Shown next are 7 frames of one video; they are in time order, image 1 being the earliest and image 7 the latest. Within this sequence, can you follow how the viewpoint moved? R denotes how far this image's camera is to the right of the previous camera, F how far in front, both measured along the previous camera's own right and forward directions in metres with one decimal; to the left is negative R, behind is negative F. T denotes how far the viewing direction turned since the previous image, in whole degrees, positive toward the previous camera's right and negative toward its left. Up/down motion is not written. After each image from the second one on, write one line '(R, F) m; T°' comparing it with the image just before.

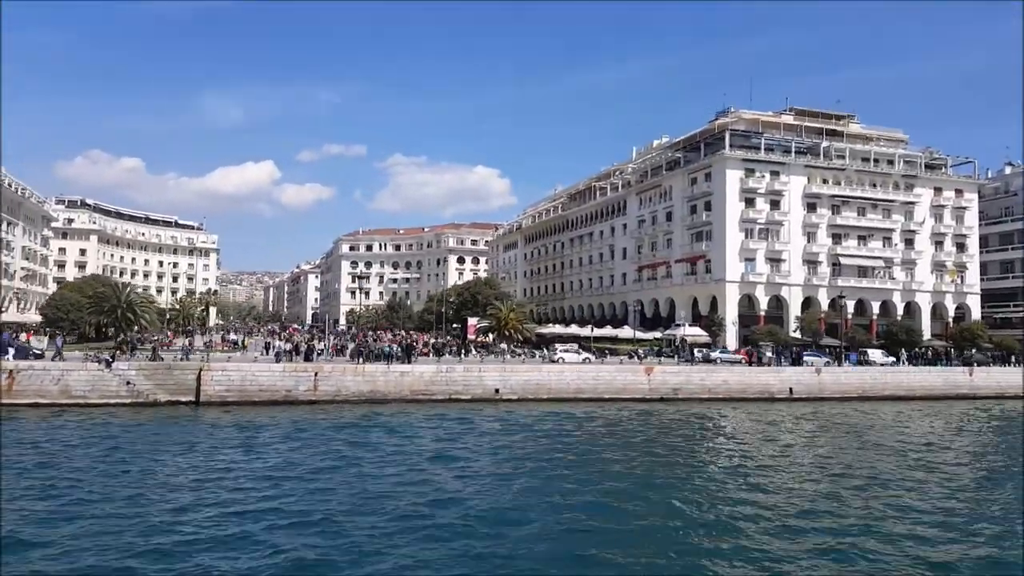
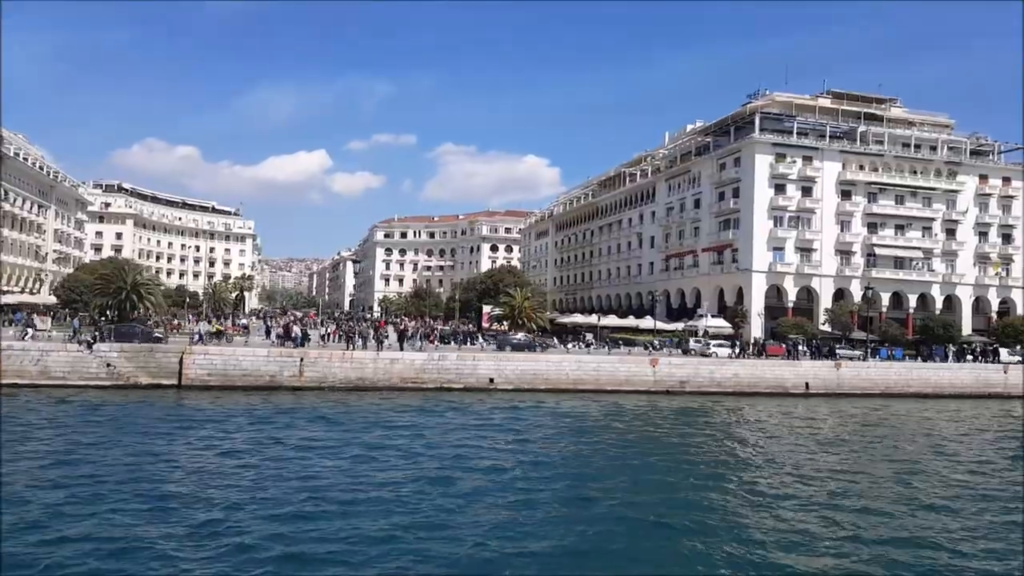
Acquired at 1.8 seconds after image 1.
(+2.4, +1.7) m; -3°
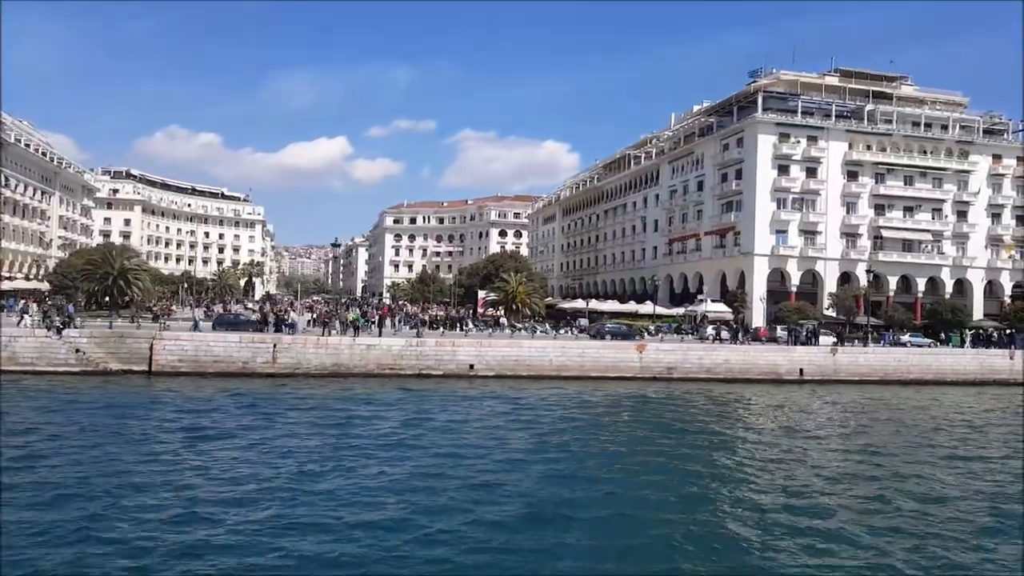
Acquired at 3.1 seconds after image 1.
(+1.8, +1.1) m; -1°
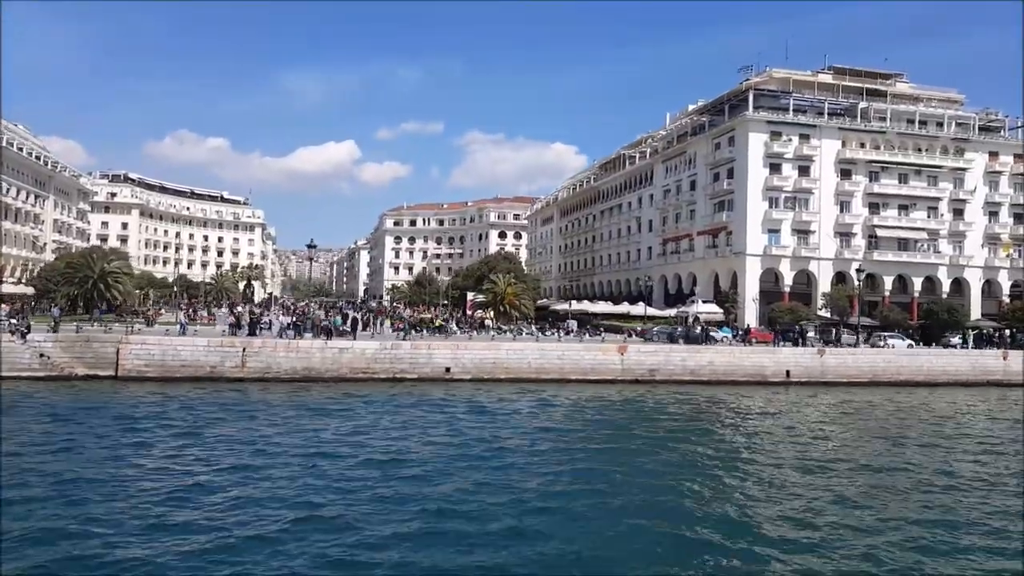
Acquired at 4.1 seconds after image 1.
(+1.5, +0.7) m; 0°
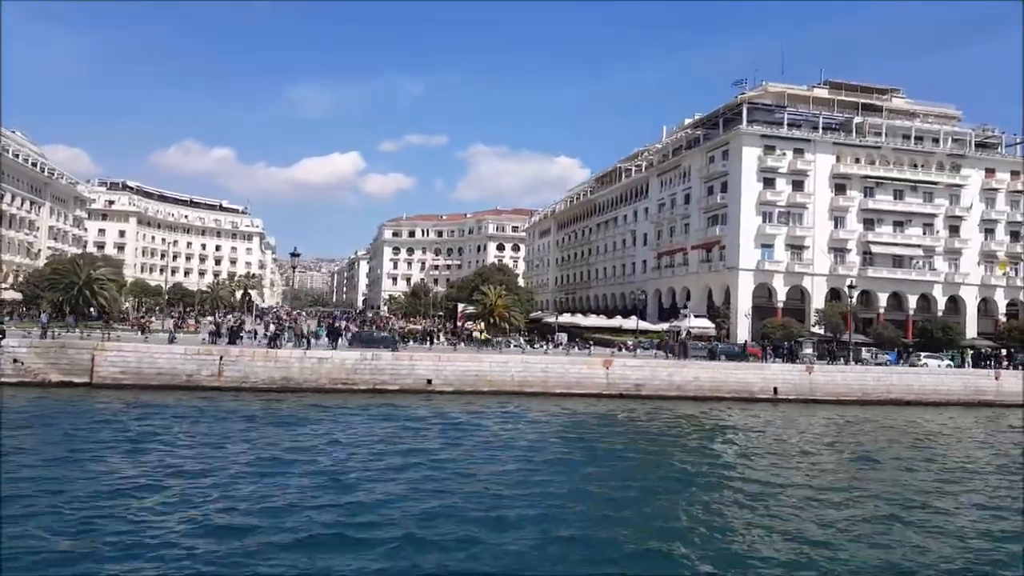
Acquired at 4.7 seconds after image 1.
(+0.9, +0.4) m; 0°
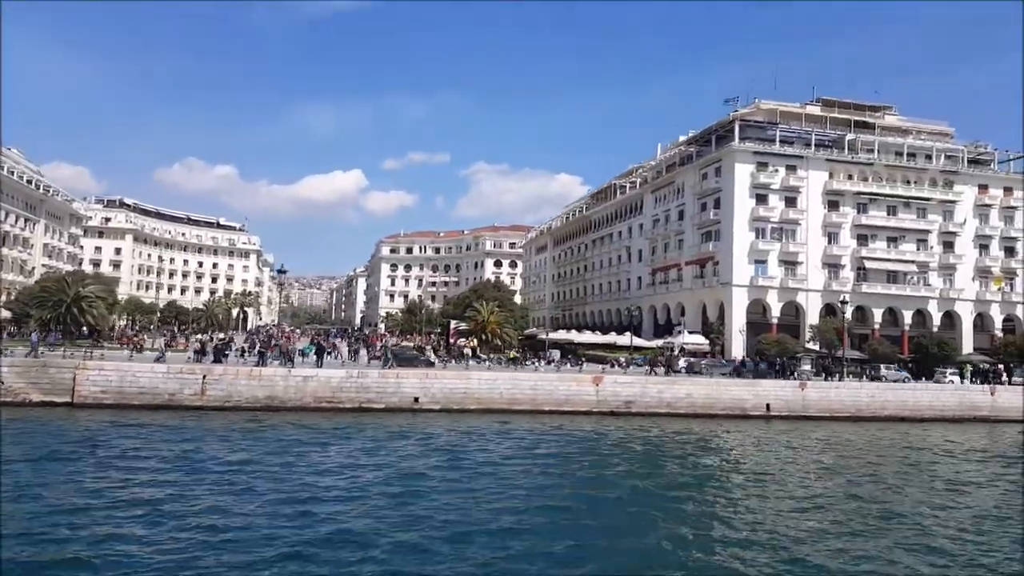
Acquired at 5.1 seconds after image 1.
(+0.6, +0.3) m; 0°
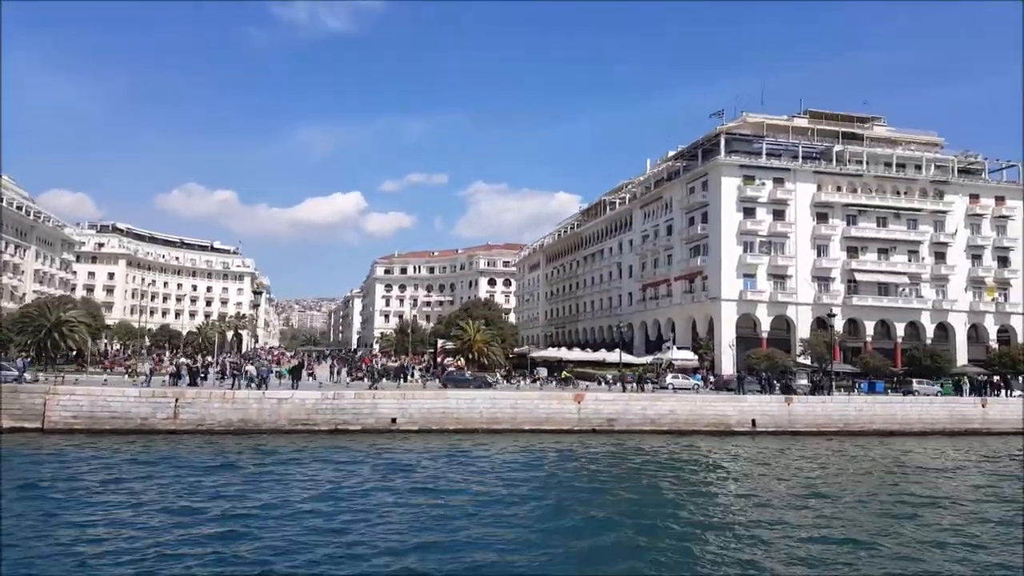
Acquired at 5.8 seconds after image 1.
(+1.0, +0.5) m; 0°
